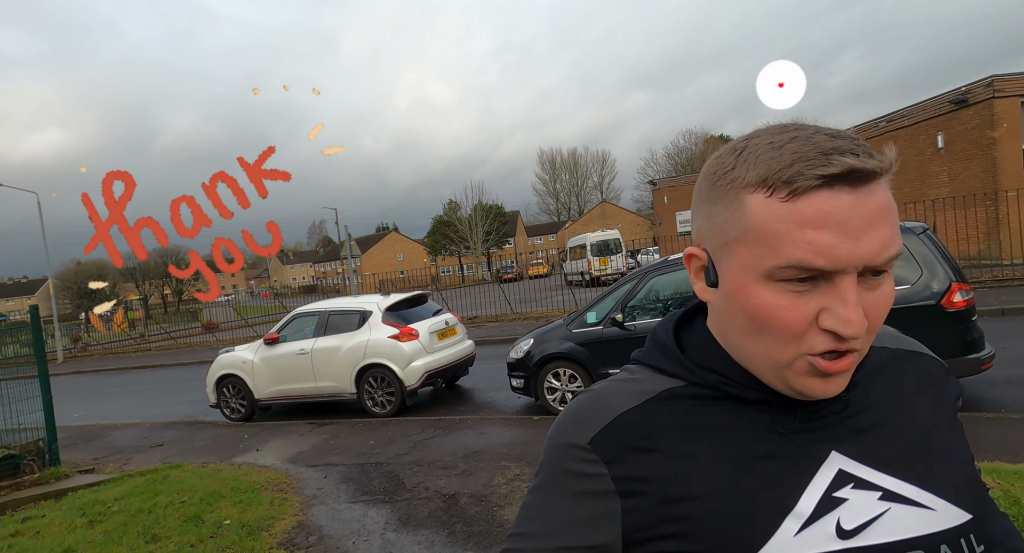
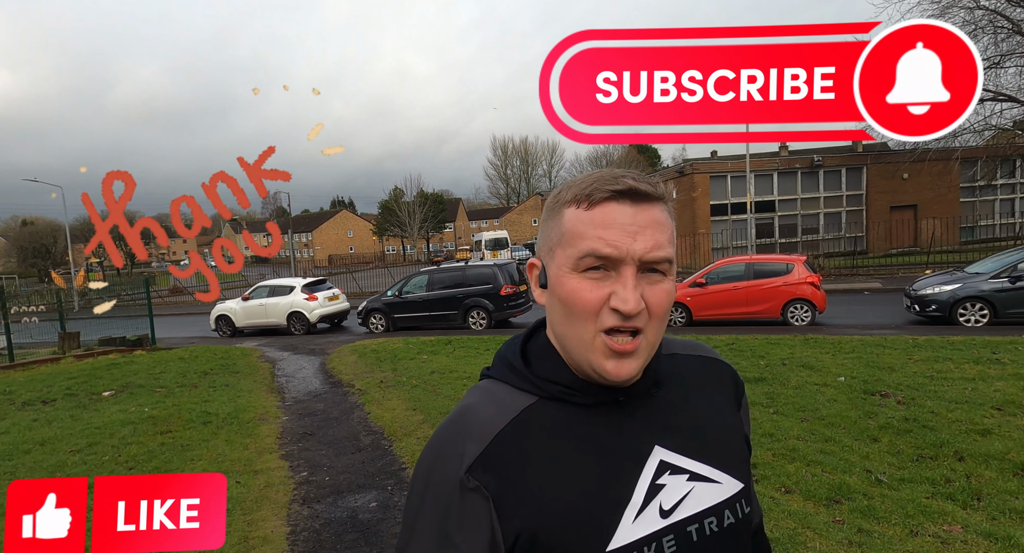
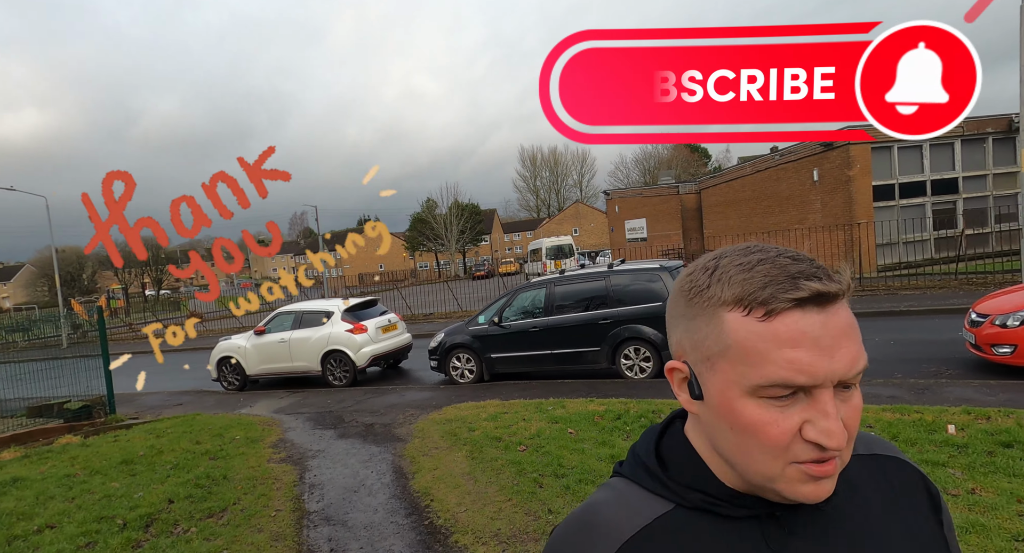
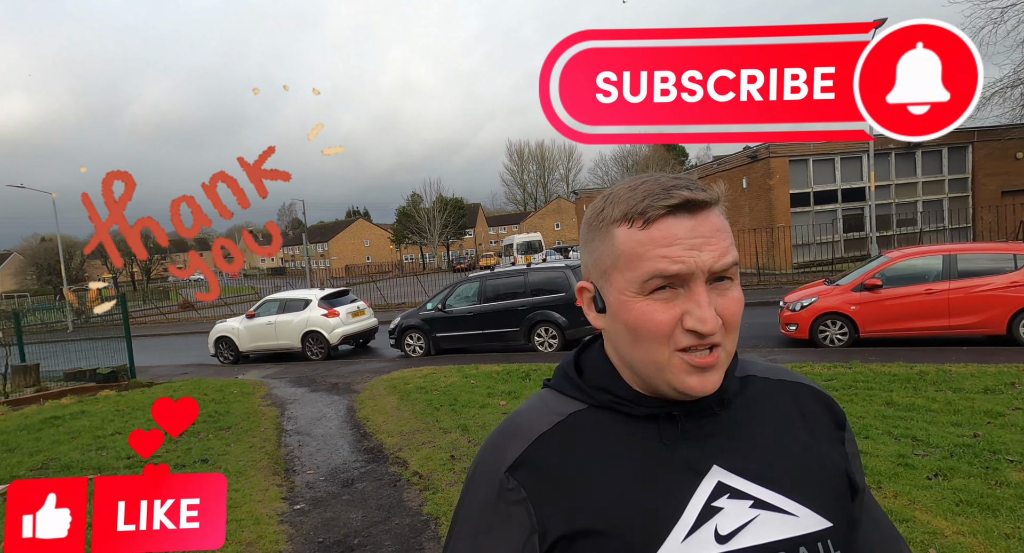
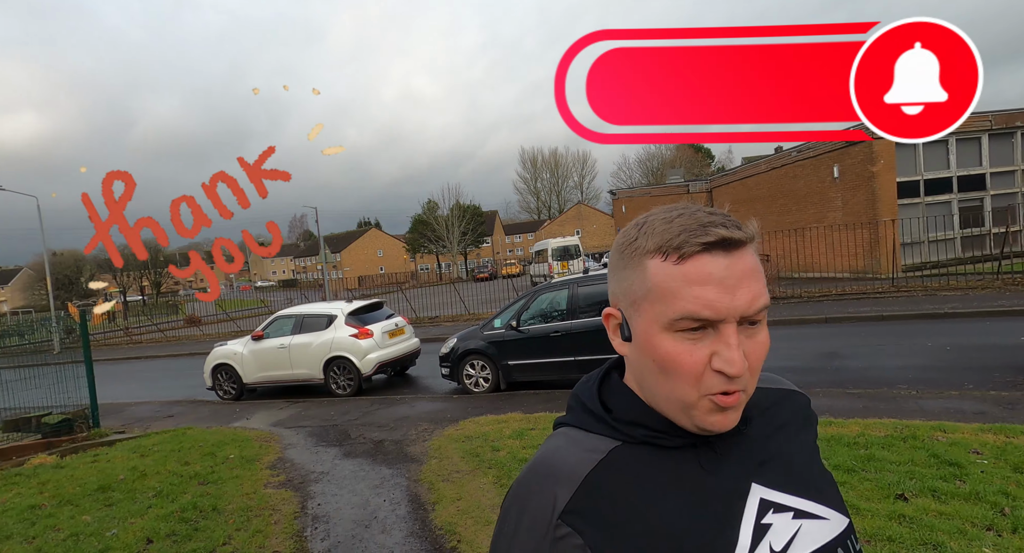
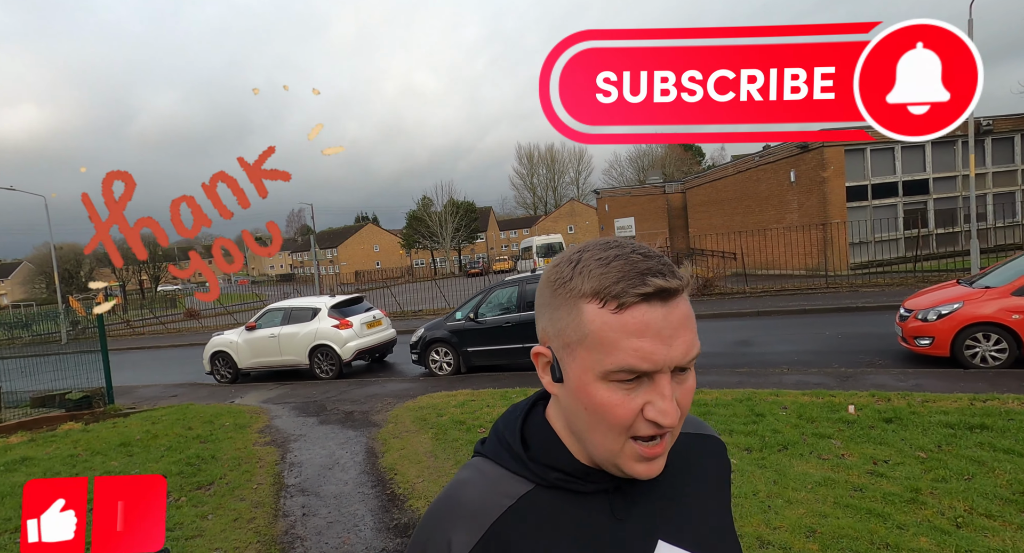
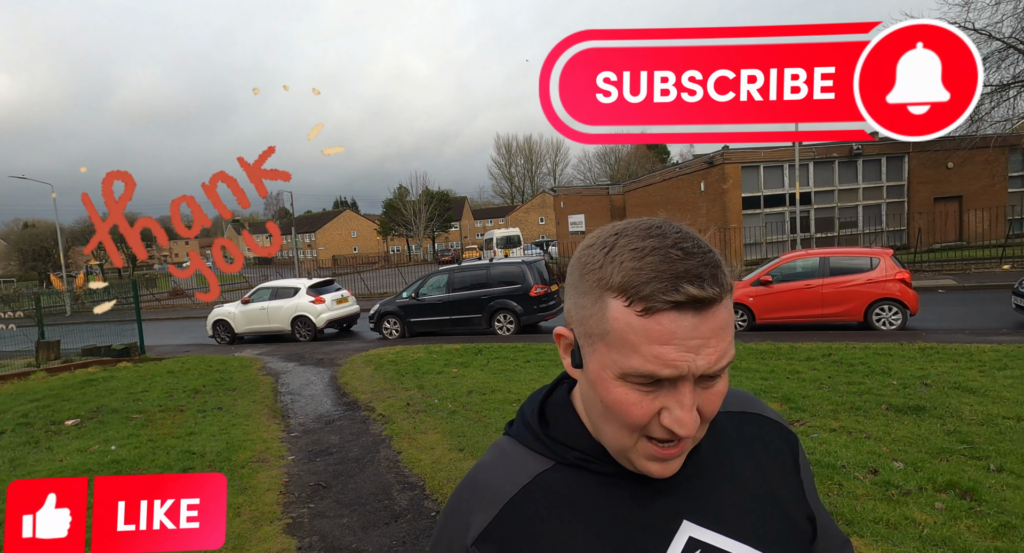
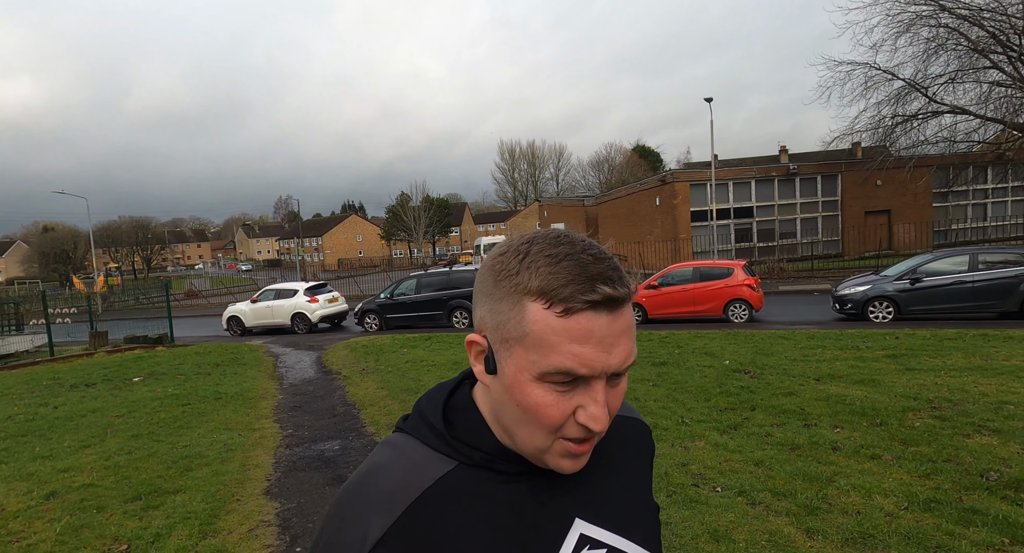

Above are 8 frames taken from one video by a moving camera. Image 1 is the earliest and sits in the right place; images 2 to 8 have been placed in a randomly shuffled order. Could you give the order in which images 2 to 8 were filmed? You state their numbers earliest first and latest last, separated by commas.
5, 3, 6, 4, 7, 2, 8
